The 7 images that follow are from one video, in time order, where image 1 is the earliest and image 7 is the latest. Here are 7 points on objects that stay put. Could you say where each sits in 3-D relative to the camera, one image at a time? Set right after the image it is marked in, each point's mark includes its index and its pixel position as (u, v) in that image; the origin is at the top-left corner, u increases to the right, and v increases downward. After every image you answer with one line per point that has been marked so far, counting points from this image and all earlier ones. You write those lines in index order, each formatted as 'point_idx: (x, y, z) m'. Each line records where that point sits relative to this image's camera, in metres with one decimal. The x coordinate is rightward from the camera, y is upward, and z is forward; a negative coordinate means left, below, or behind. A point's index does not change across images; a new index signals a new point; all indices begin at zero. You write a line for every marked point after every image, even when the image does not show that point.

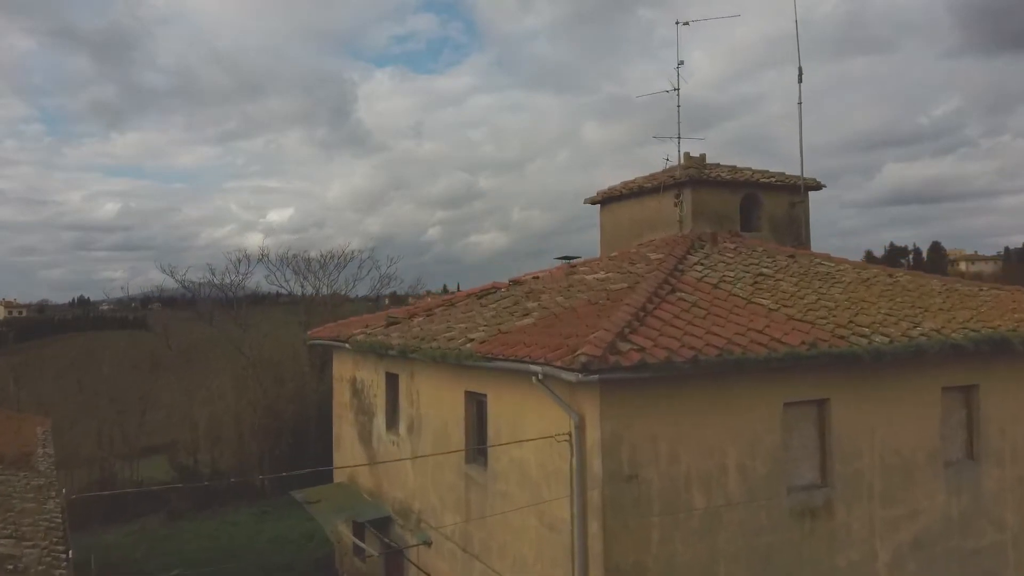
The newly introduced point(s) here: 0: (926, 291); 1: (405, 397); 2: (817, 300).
0: (+4.9, 0.0, +8.5) m
1: (-1.3, -1.3, +8.8) m
2: (+3.2, -0.1, +7.5) m
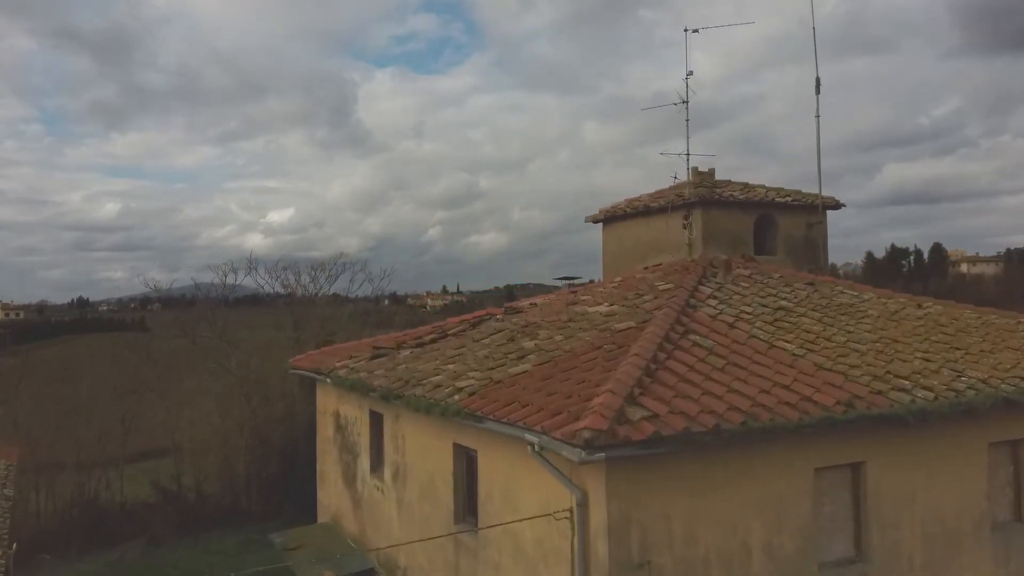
0: (+4.9, -0.4, +7.7) m
1: (-1.4, -1.7, +8.0) m
2: (+3.1, -0.5, +6.7) m
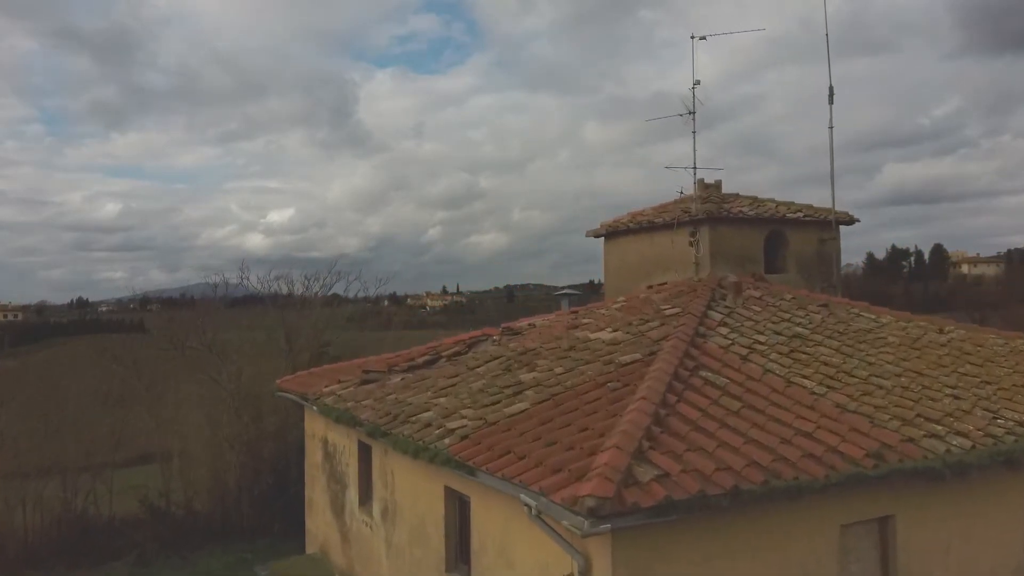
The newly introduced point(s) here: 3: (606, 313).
0: (+4.8, -0.7, +7.2) m
1: (-1.4, -2.0, +7.5) m
2: (+3.1, -0.8, +6.2) m
3: (+1.1, -0.3, +8.5) m
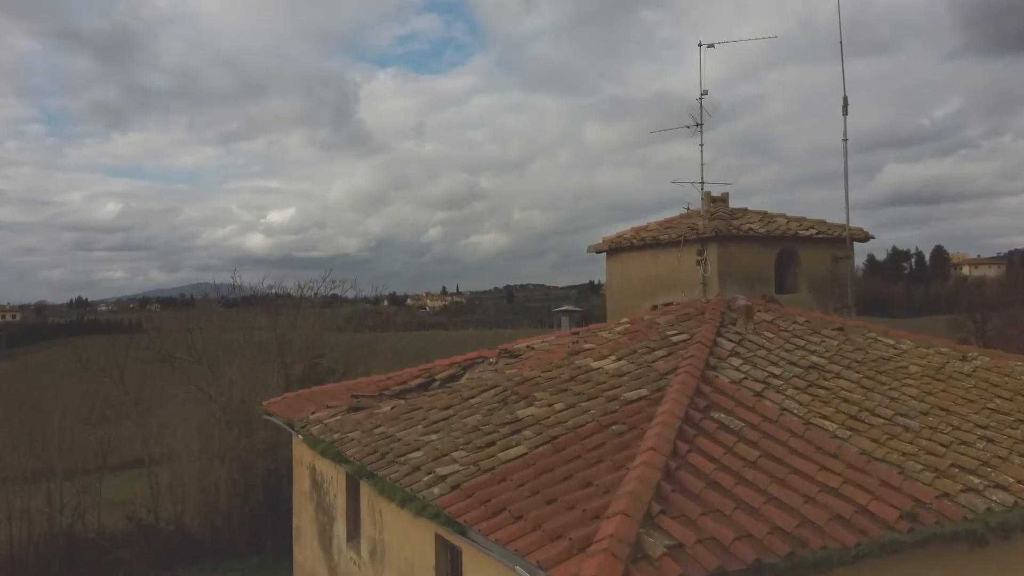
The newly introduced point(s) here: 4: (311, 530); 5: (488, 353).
0: (+4.8, -0.9, +6.8) m
1: (-1.4, -2.2, +7.1) m
2: (+3.1, -1.0, +5.8) m
3: (+1.1, -0.5, +8.0) m
4: (-2.6, -3.1, +9.1) m
5: (-0.3, -0.8, +9.2) m
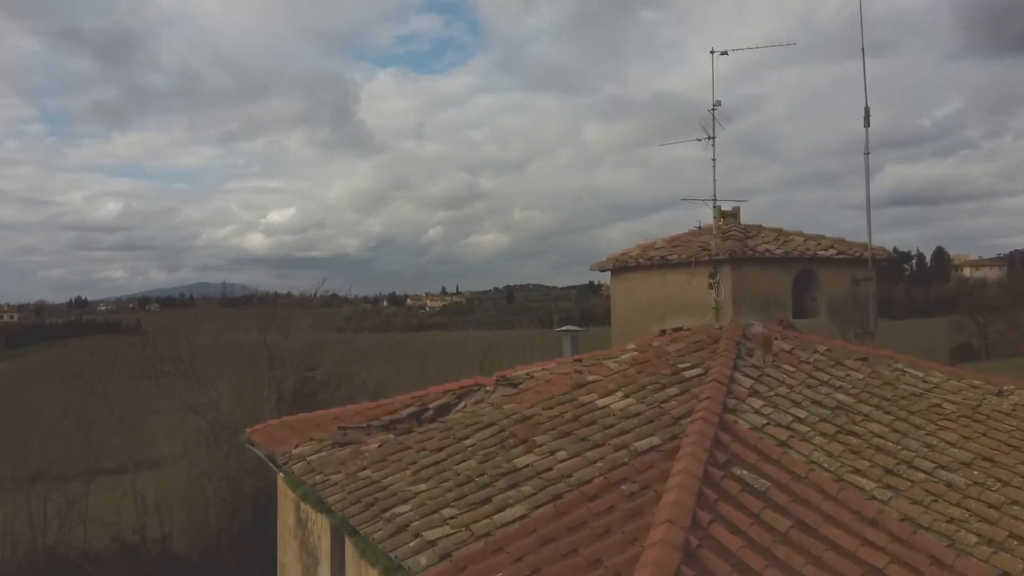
0: (+4.8, -1.2, +6.2) m
1: (-1.5, -2.5, +6.5) m
2: (+3.0, -1.3, +5.2) m
3: (+1.1, -0.8, +7.4) m
4: (-2.6, -3.3, +8.5) m
5: (-0.3, -1.1, +8.6) m
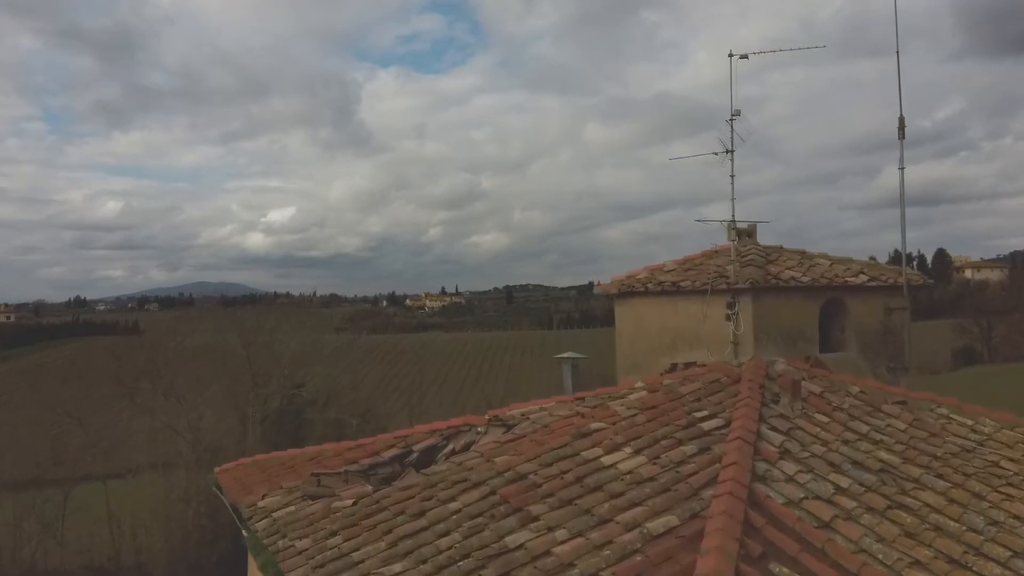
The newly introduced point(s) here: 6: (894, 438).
0: (+4.7, -1.5, +5.3) m
1: (-1.5, -2.8, +5.6) m
2: (+3.0, -1.6, +4.3) m
3: (+1.0, -1.1, +6.6) m
4: (-2.6, -3.7, +7.7) m
5: (-0.4, -1.4, +7.7) m
6: (+3.1, -1.2, +5.8) m
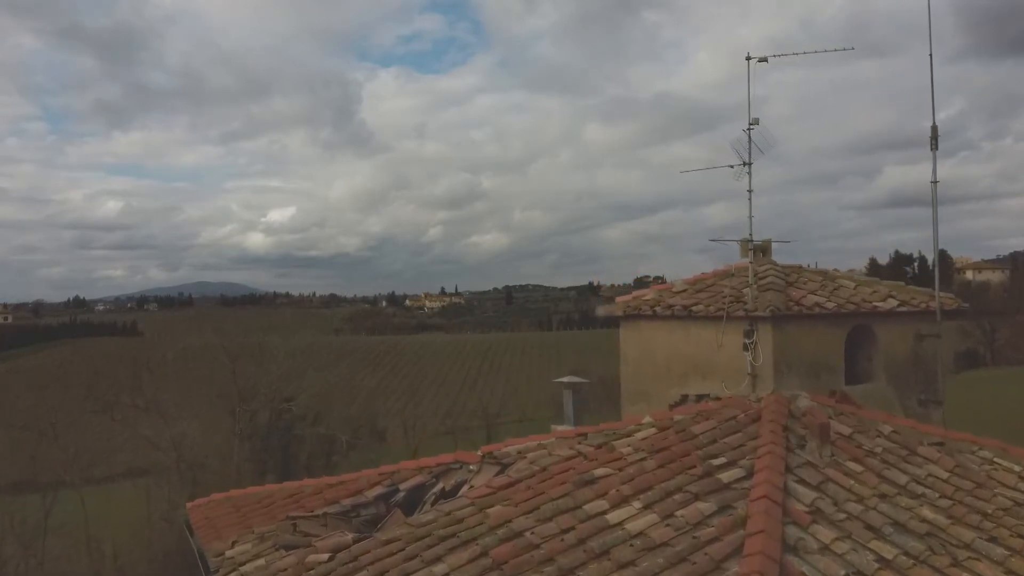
0: (+4.7, -1.8, +4.7) m
1: (-1.6, -3.0, +5.0) m
2: (+2.9, -1.9, +3.7) m
3: (+1.0, -1.4, +5.9) m
4: (-2.7, -3.9, +7.0) m
5: (-0.4, -1.7, +7.1) m
6: (+3.1, -1.5, +5.2) m
